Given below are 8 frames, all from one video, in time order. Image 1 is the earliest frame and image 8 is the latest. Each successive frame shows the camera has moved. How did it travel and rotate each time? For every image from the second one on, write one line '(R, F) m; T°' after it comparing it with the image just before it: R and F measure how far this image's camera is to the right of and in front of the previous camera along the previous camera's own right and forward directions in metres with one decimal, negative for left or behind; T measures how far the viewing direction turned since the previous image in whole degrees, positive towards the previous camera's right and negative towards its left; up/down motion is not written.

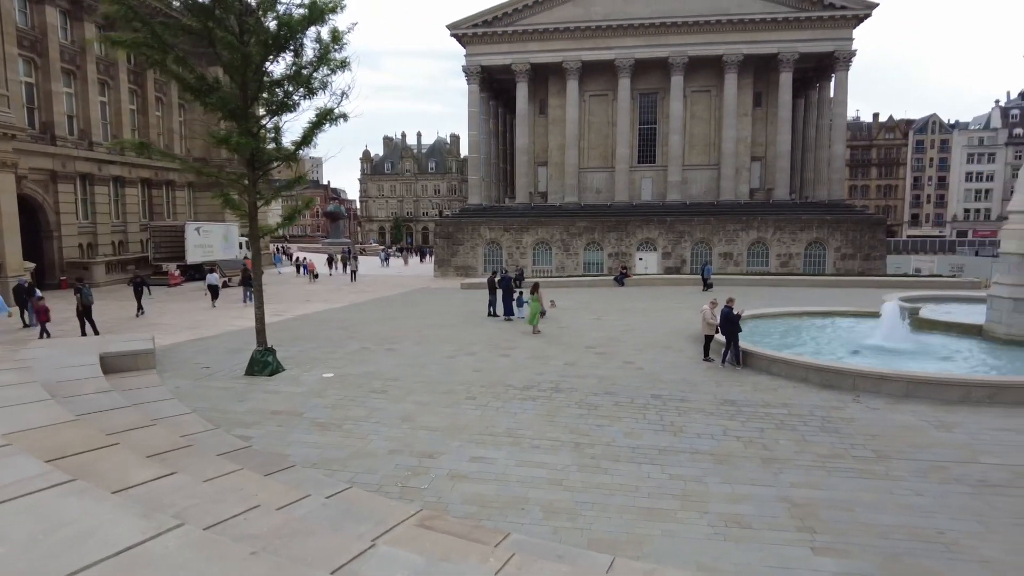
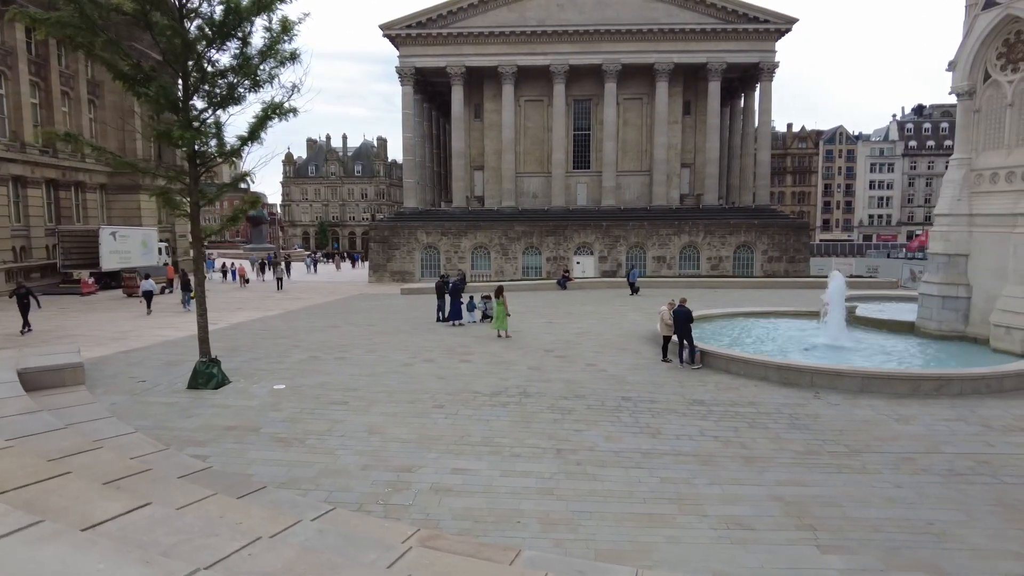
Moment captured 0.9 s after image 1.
(-0.7, +0.4) m; +6°
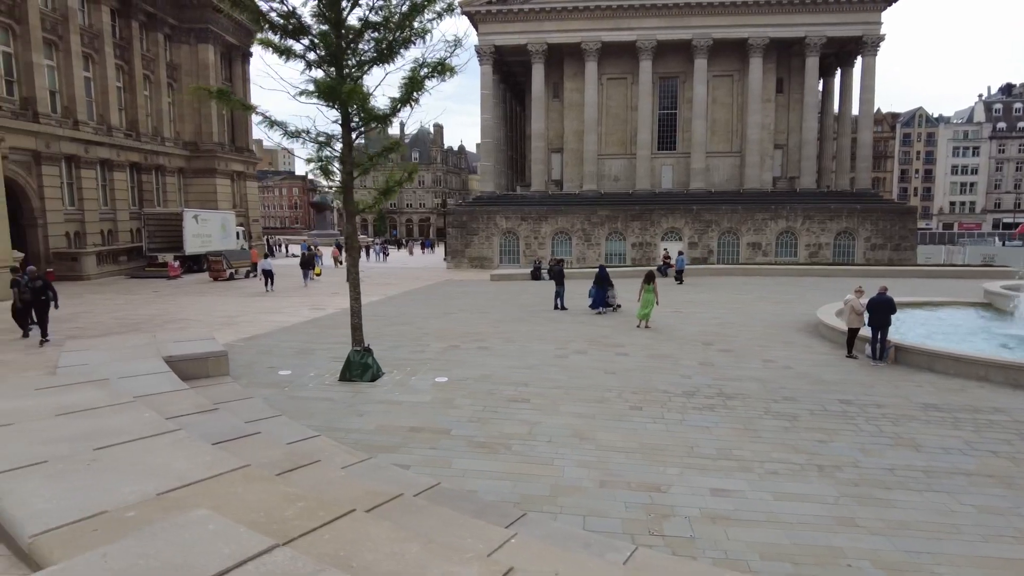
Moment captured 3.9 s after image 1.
(-2.3, +1.3) m; -3°
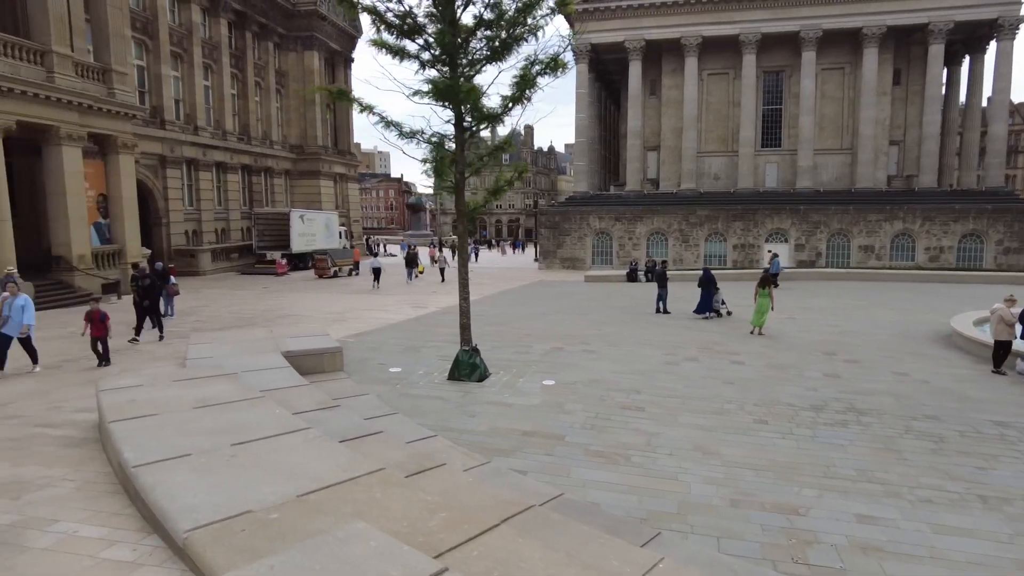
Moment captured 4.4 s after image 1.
(-0.4, +0.2) m; -7°
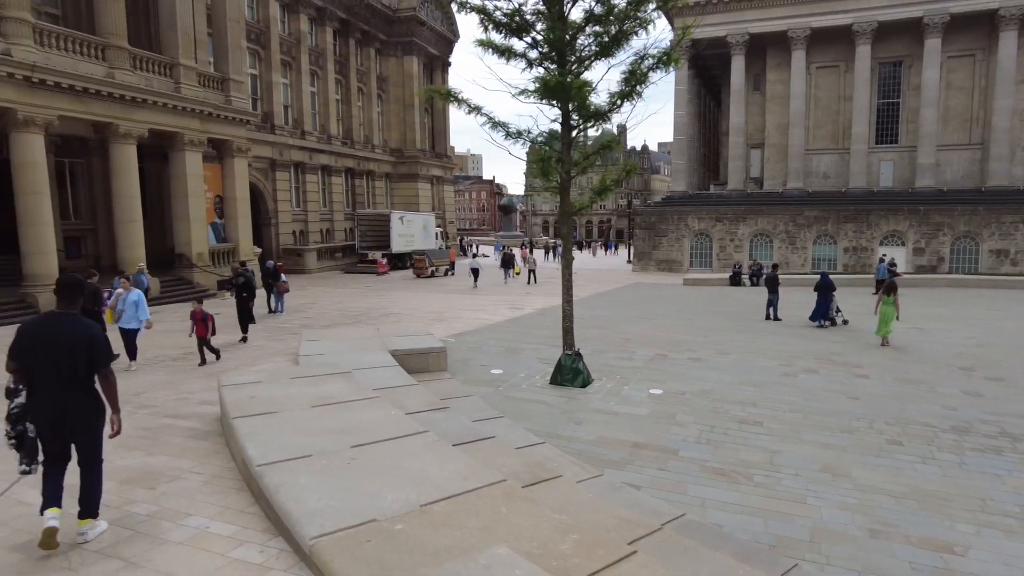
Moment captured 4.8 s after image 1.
(-0.3, +0.2) m; -8°
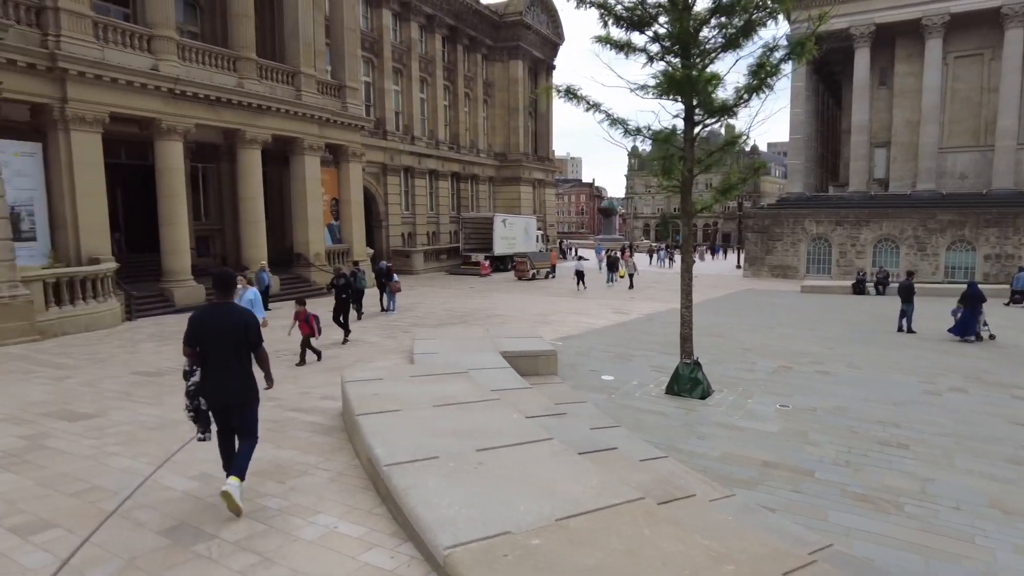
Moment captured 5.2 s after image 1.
(-0.3, +0.2) m; -8°
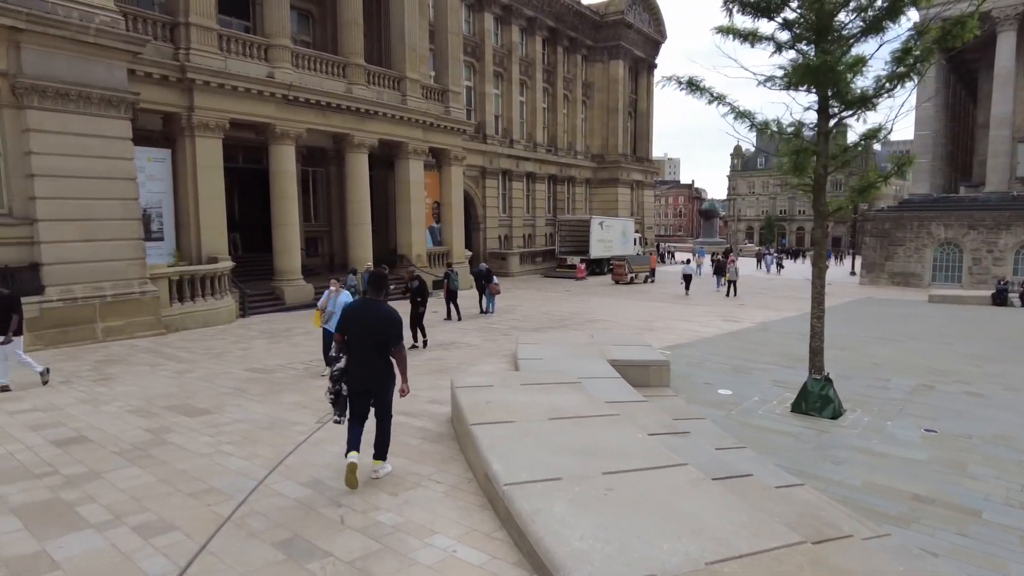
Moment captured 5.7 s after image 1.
(-0.3, +0.4) m; -8°
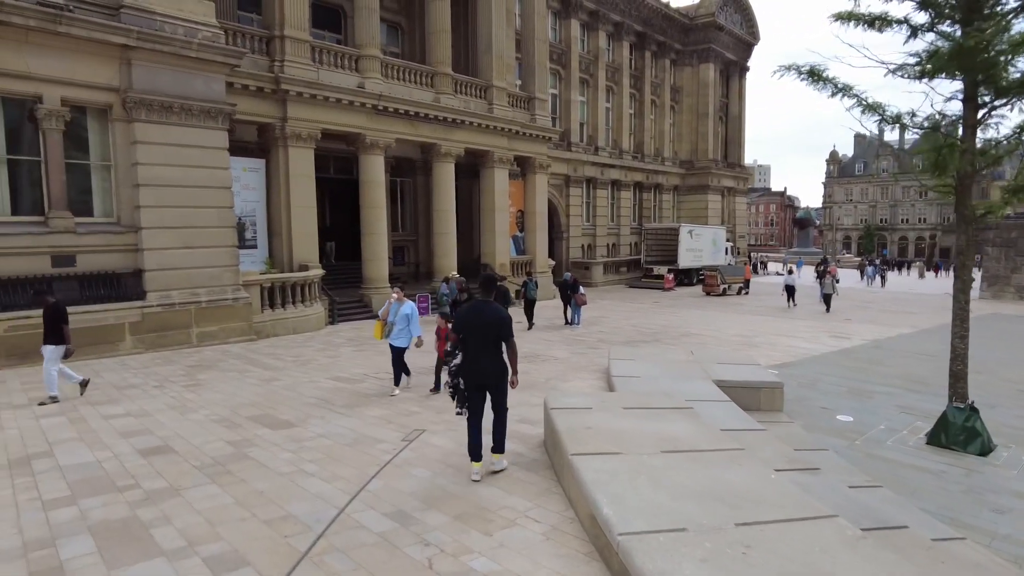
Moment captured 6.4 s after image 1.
(-0.2, +0.6) m; -7°
